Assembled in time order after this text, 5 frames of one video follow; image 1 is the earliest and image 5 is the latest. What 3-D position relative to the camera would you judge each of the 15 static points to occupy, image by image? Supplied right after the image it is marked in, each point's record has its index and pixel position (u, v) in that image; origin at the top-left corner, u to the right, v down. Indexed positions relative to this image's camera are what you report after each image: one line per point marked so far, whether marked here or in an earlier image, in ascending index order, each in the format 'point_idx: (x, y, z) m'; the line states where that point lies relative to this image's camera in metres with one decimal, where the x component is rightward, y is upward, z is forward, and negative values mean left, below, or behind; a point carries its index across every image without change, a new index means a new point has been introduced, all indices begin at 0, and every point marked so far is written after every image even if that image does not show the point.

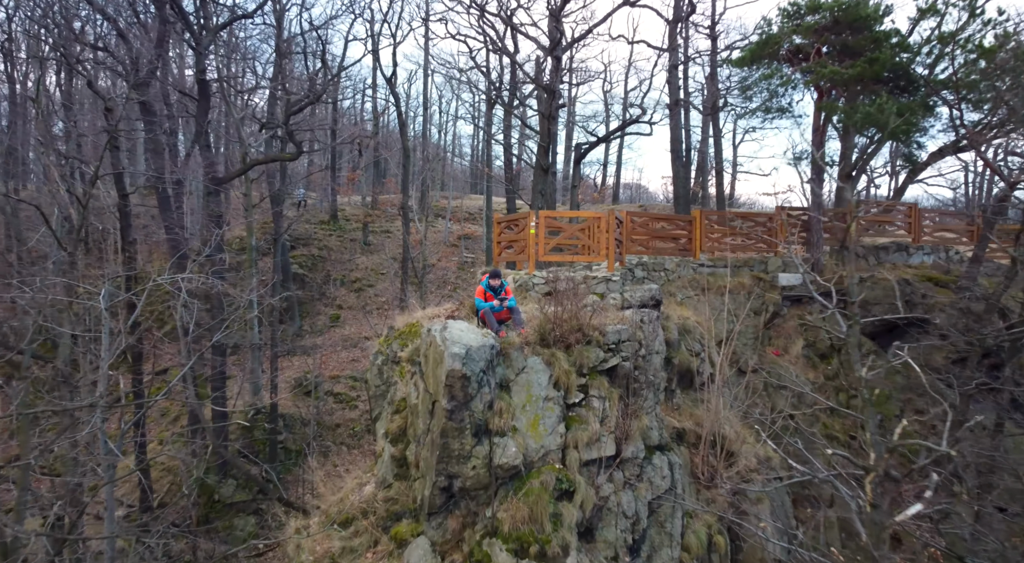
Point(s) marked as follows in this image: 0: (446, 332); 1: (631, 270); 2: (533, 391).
0: (-0.7, -0.6, +6.5) m
1: (+2.0, +0.2, +9.7) m
2: (+0.2, -1.2, +6.5) m
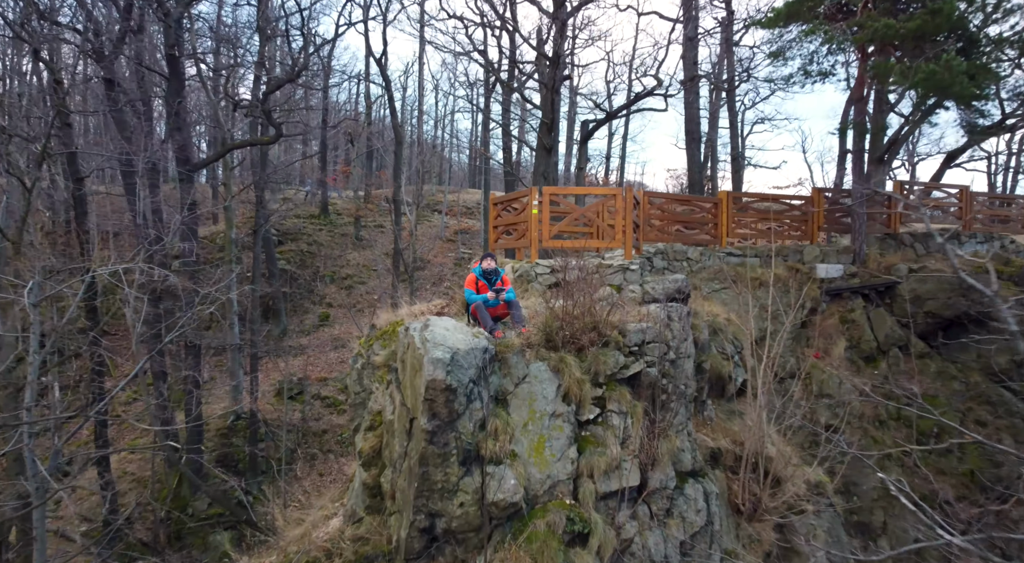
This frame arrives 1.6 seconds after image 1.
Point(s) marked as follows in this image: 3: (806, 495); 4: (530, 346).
0: (-0.7, -0.5, +5.1) m
1: (+2.0, +0.3, +8.3) m
2: (+0.2, -1.1, +5.1) m
3: (+3.2, -2.4, +6.4) m
4: (+0.2, -0.6, +5.5) m
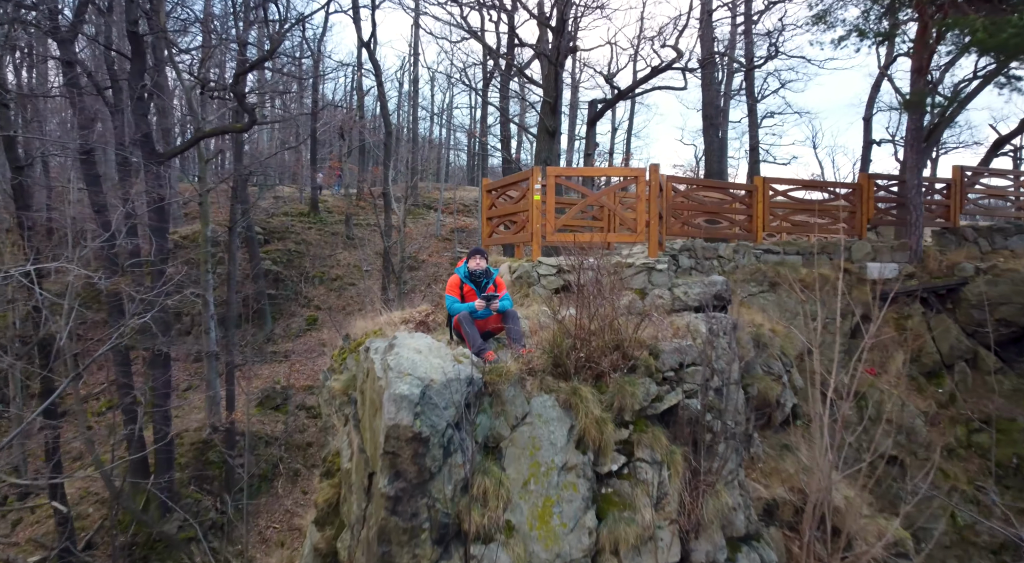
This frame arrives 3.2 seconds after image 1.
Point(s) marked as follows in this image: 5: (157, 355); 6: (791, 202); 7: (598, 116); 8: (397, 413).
0: (-0.8, -0.5, +3.8) m
1: (+1.9, +0.3, +6.9) m
2: (+0.2, -1.1, +3.7) m
3: (+3.2, -2.4, +5.1) m
4: (+0.1, -0.6, +4.1) m
5: (-8.0, -1.6, +13.0) m
6: (+3.8, +1.1, +8.0) m
7: (+1.5, +2.9, +10.3) m
8: (-0.7, -0.8, +3.4) m
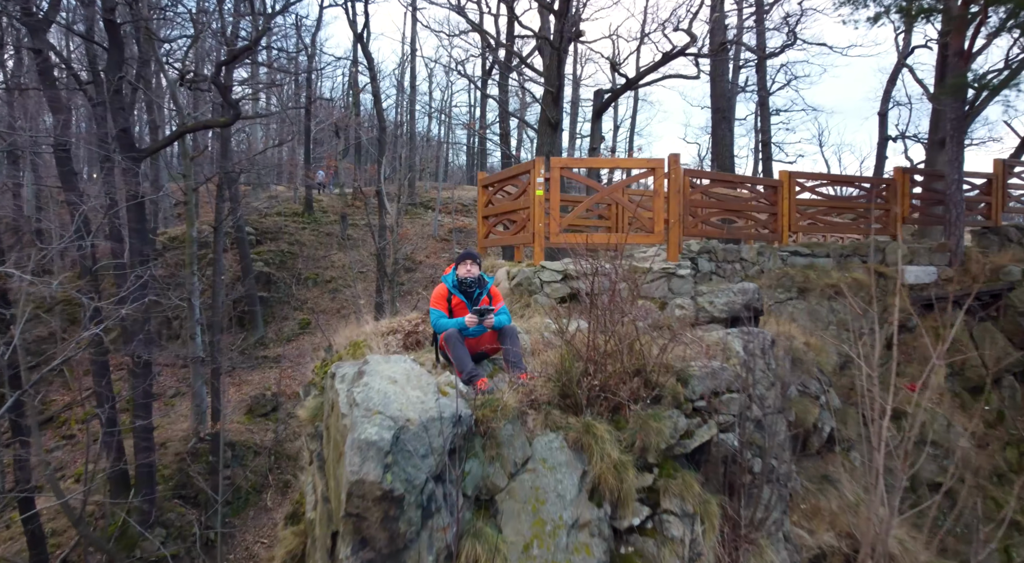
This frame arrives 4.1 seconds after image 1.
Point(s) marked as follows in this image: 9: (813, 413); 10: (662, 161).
0: (-0.8, -0.5, +3.0) m
1: (+1.9, +0.2, +6.2) m
2: (+0.2, -1.2, +3.0) m
3: (+3.2, -2.4, +4.3) m
4: (+0.1, -0.7, +3.3) m
5: (-8.0, -1.7, +12.3) m
6: (+3.8, +1.0, +7.2) m
7: (+1.5, +2.9, +9.6) m
8: (-0.7, -0.8, +2.6) m
9: (+2.6, -1.1, +5.1) m
10: (+1.4, +1.2, +5.7) m
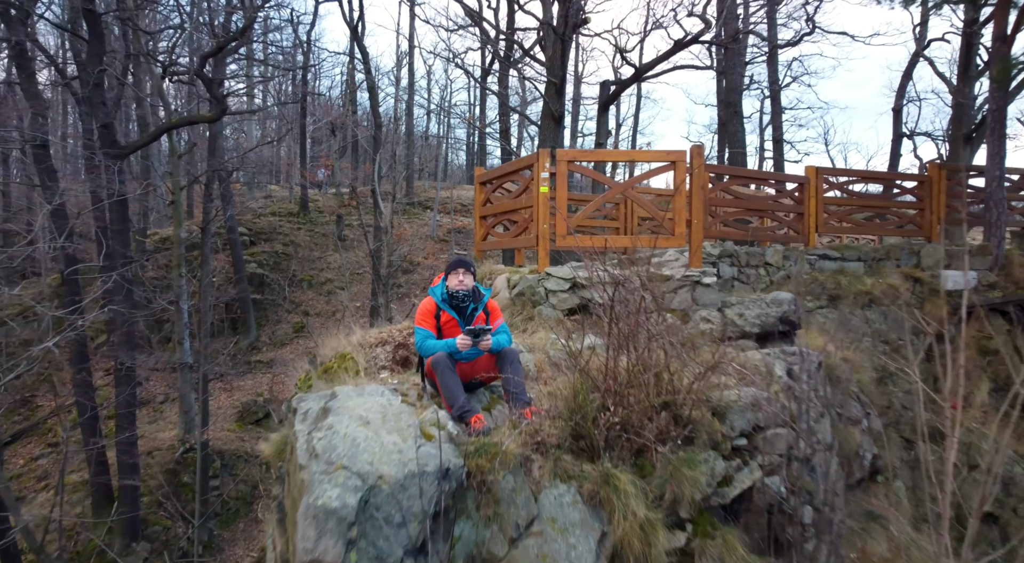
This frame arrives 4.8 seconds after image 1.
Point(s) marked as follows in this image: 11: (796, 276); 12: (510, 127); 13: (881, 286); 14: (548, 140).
0: (-0.8, -0.6, +2.4) m
1: (+1.9, +0.2, +5.6) m
2: (+0.2, -1.2, +2.4) m
3: (+3.2, -2.5, +3.7) m
4: (+0.1, -0.8, +2.7) m
5: (-8.0, -1.8, +11.7) m
6: (+3.8, +1.0, +6.6) m
7: (+1.5, +2.8, +9.0) m
8: (-0.7, -0.9, +2.0) m
9: (+2.6, -1.2, +4.5) m
10: (+1.4, +1.1, +5.1) m
11: (+3.0, +0.1, +6.1) m
12: (-0.1, +4.0, +15.0) m
13: (+3.9, 0.0, +6.2) m
14: (+0.5, +2.2, +8.9) m
